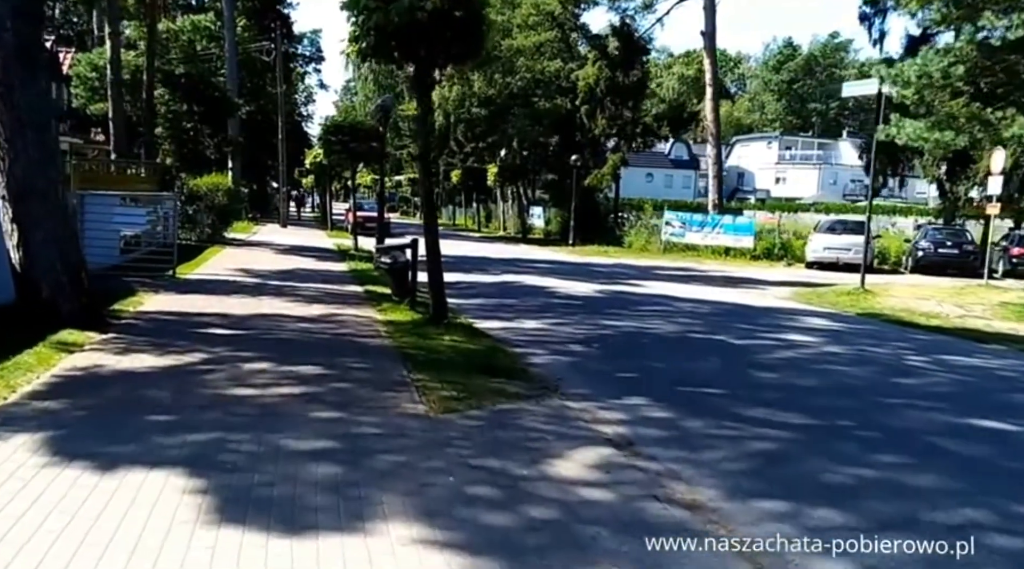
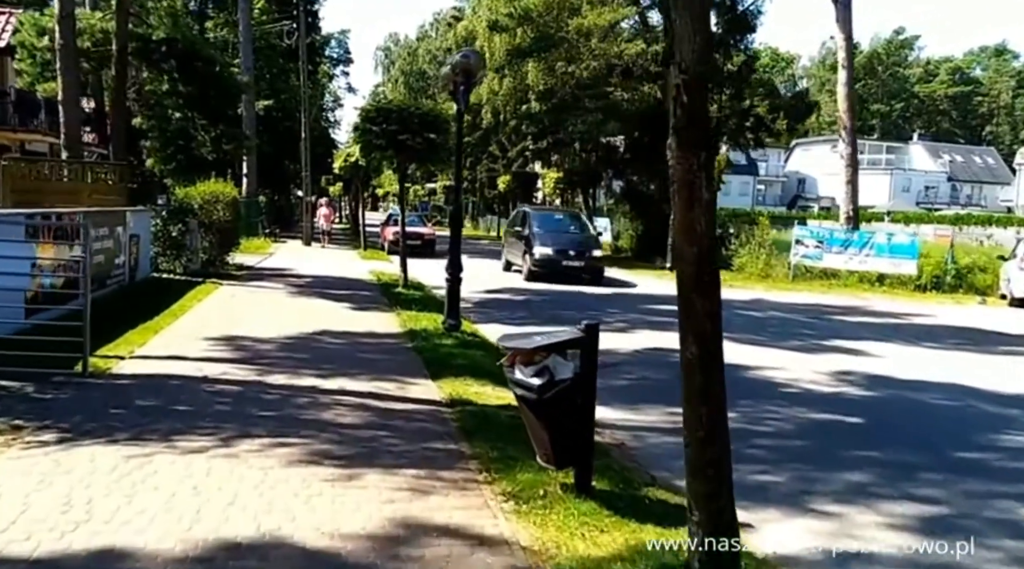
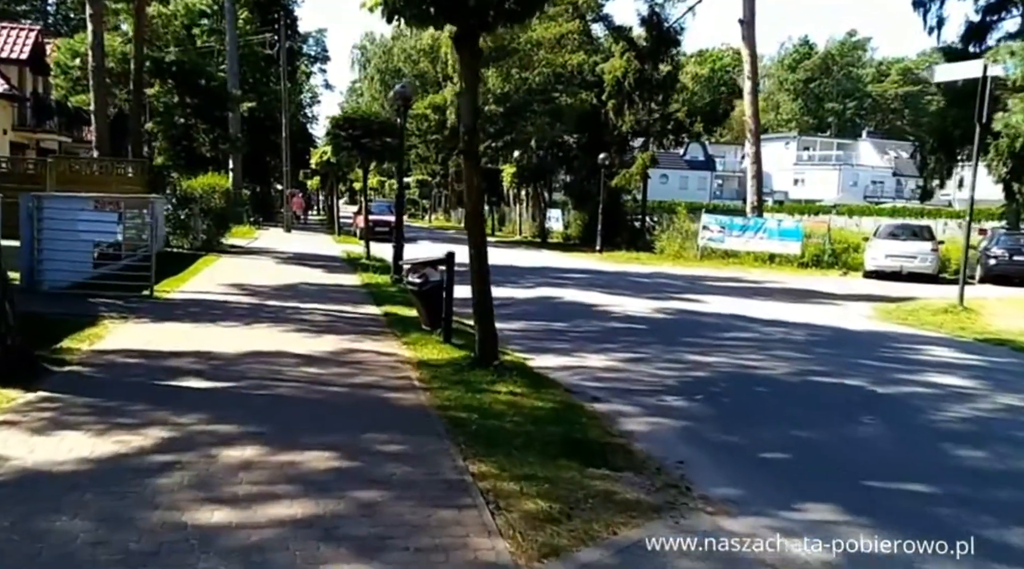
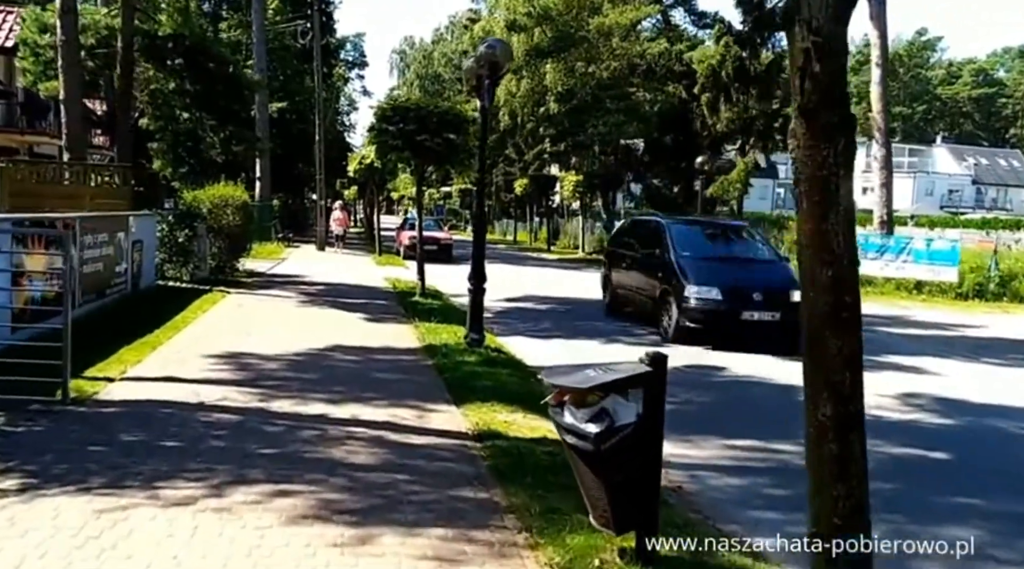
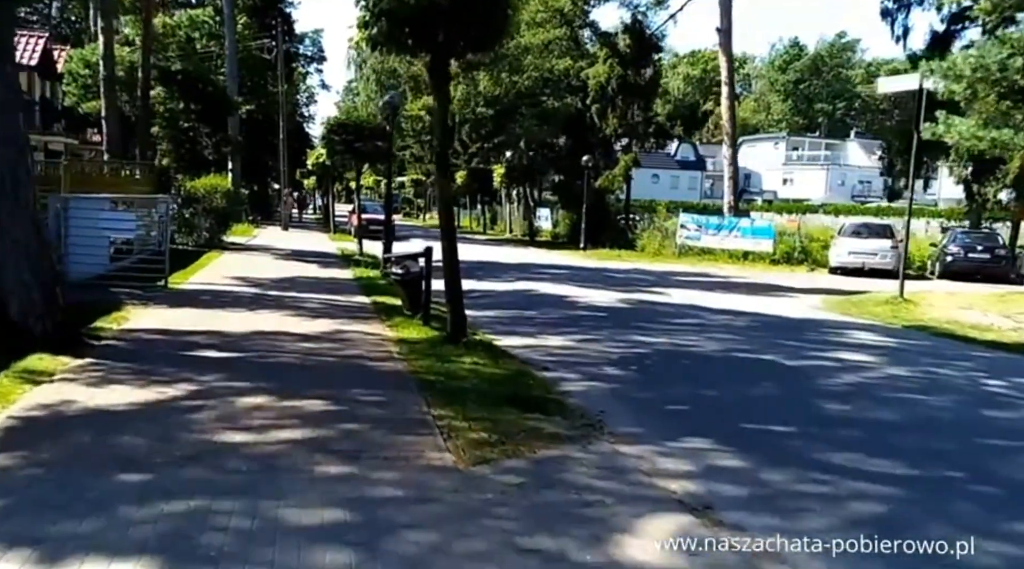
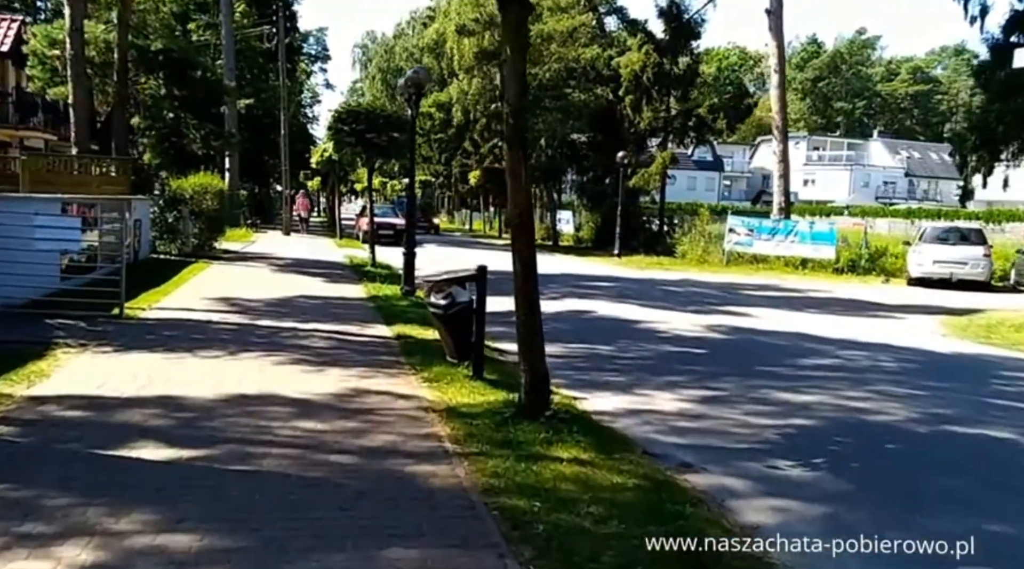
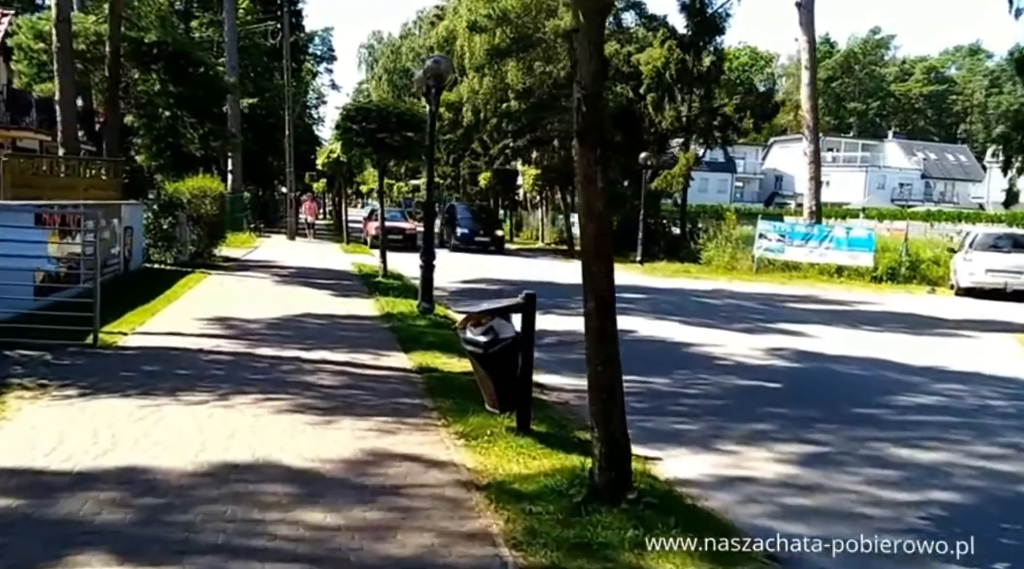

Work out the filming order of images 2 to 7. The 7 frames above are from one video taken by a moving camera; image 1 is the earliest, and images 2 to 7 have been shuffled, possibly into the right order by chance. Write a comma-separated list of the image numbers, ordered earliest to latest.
5, 3, 6, 7, 2, 4
